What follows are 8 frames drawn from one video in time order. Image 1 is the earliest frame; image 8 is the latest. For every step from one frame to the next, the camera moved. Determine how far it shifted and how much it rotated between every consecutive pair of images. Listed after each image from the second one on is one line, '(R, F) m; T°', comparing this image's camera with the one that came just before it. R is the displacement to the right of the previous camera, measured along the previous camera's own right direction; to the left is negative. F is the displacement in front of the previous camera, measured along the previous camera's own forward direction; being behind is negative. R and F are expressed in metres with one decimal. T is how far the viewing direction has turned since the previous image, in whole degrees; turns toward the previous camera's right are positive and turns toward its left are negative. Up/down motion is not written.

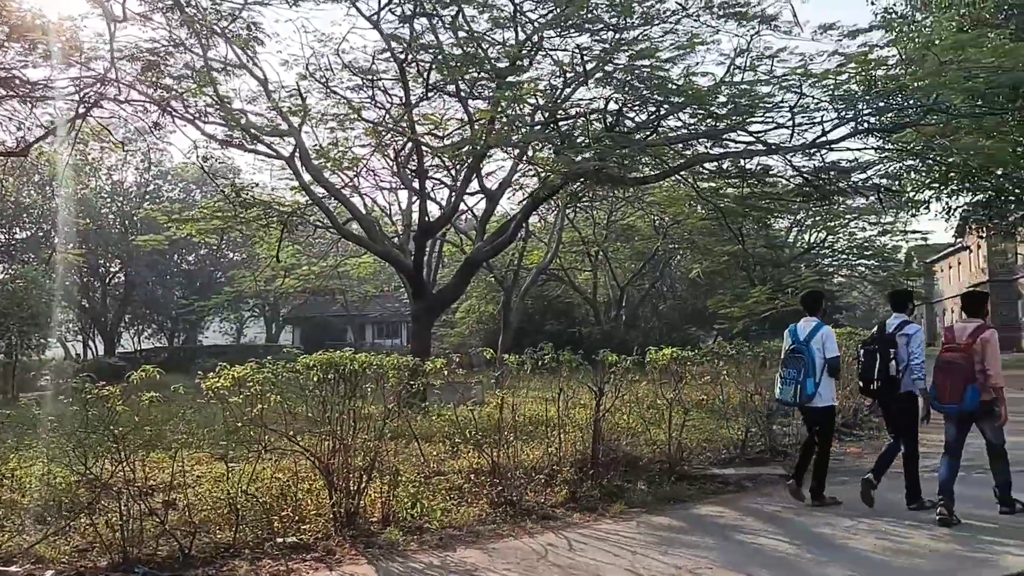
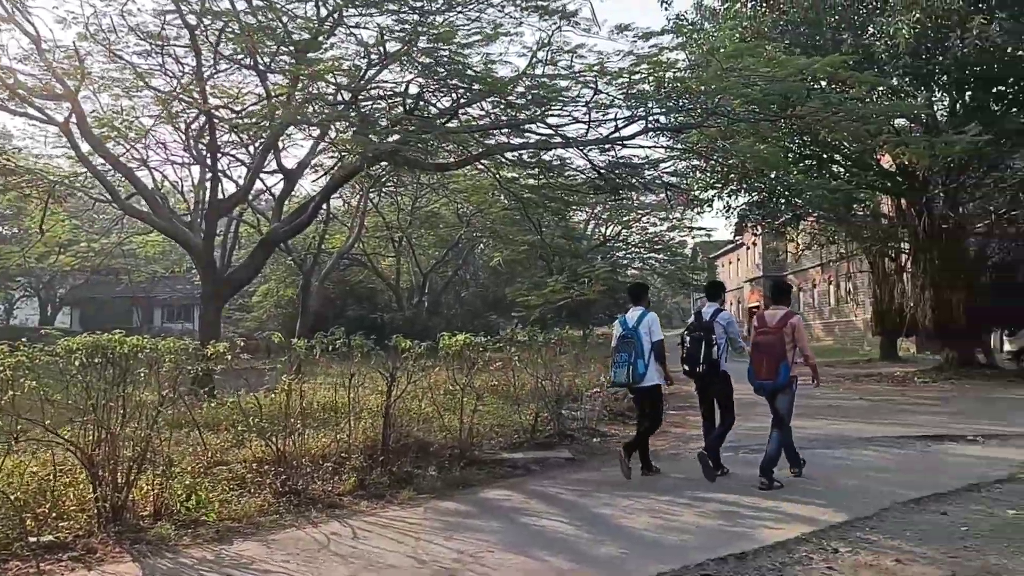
(+0.1, +0.1) m; +12°
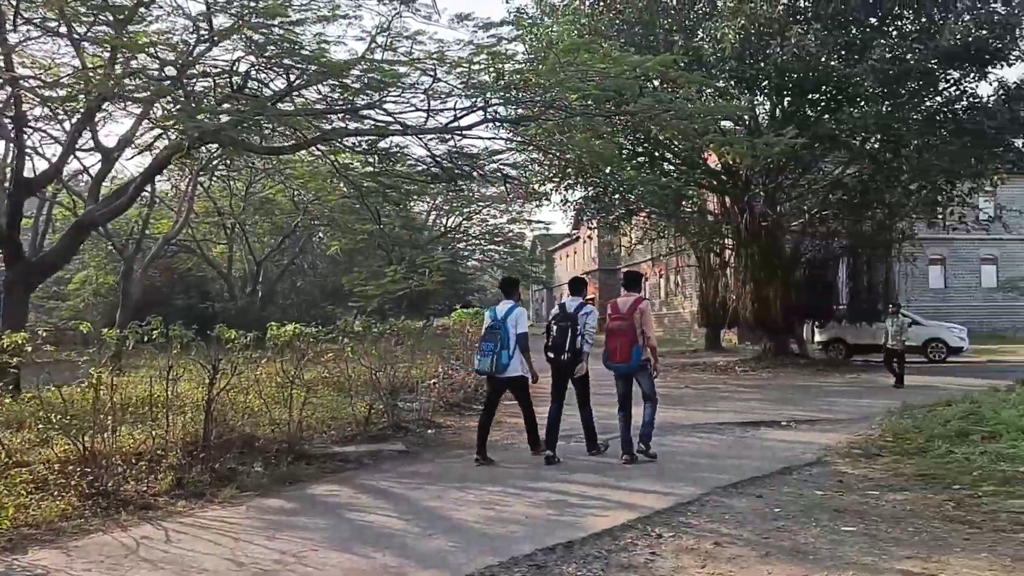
(+0.1, +0.1) m; +10°
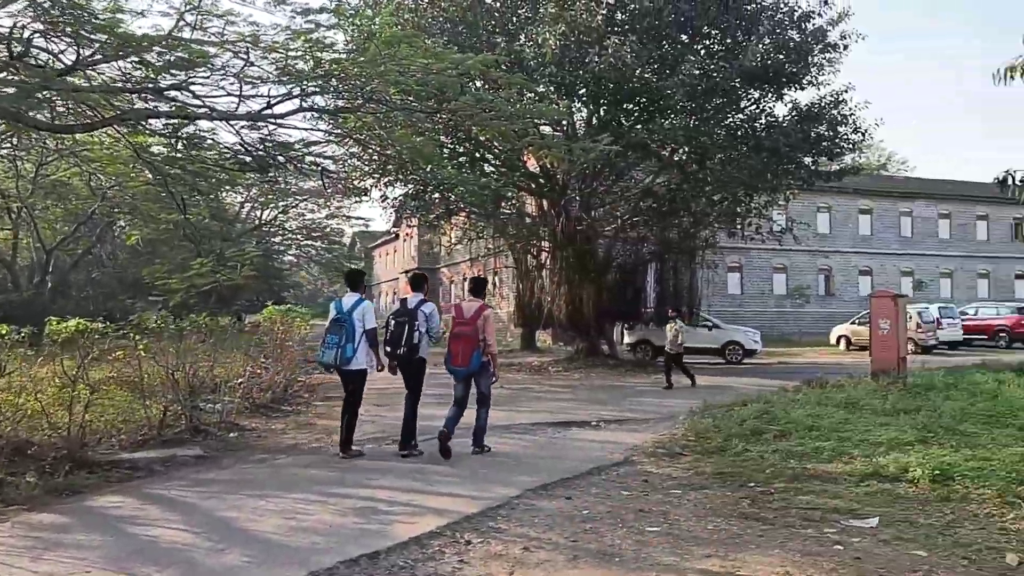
(+0.1, +0.2) m; +11°
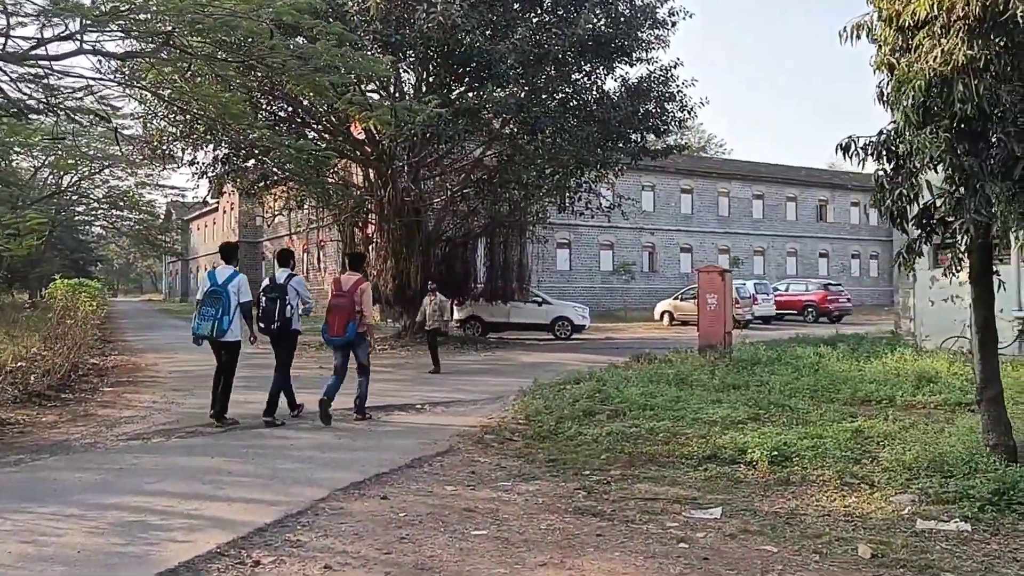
(+0.1, +0.8) m; +11°
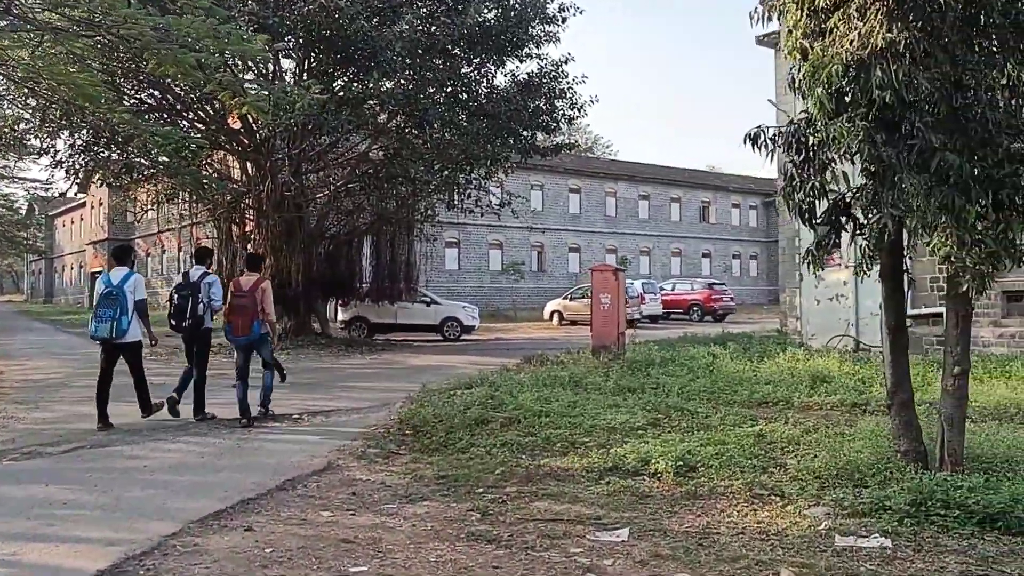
(0.0, +0.6) m; +7°
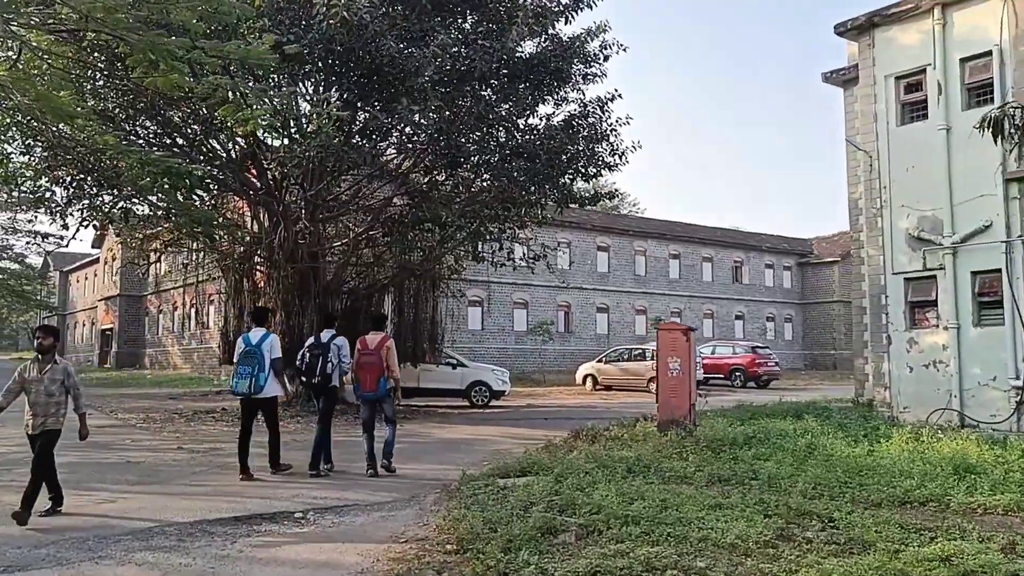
(-0.4, +2.1) m; -1°
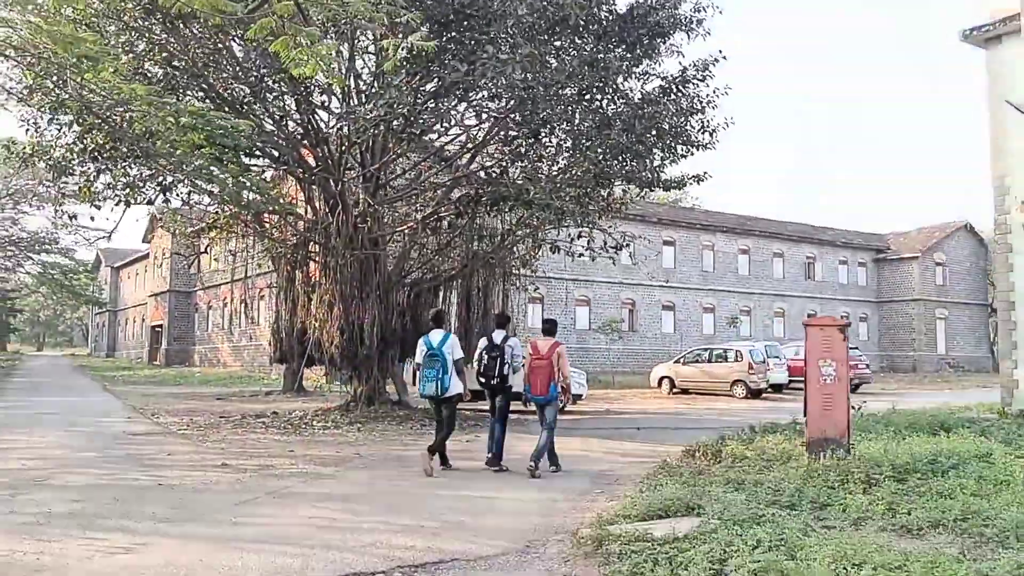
(-0.7, +2.1) m; -3°
